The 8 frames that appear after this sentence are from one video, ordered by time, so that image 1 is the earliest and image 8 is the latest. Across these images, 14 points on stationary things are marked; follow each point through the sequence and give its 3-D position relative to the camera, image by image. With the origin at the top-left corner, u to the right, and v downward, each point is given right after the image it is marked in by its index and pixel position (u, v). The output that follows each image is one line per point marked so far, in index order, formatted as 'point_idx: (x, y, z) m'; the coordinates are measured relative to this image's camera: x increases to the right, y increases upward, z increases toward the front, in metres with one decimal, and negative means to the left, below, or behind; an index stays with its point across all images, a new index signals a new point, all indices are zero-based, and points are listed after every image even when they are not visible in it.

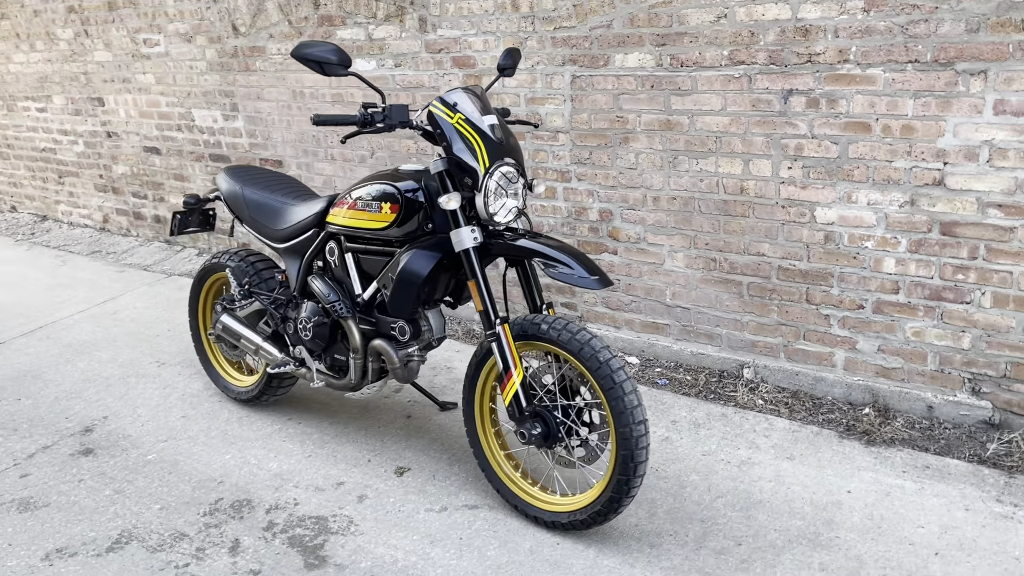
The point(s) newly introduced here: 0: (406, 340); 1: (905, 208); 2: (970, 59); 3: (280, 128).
0: (-0.3, -0.2, +2.8) m
1: (+1.3, +0.3, +2.9) m
2: (+1.4, +0.7, +2.7) m
3: (-1.2, +0.9, +4.7) m
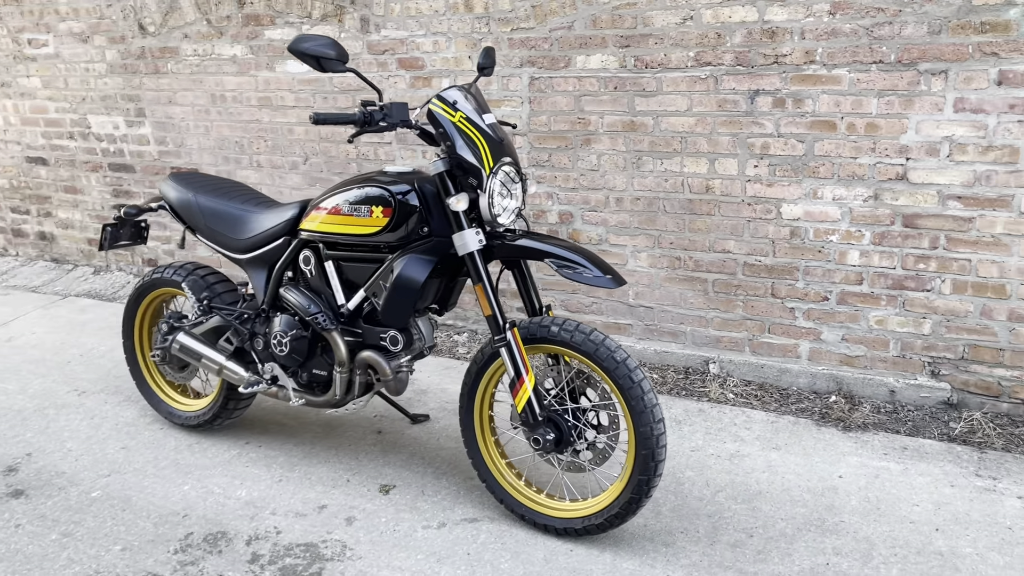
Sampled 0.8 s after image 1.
0: (-0.4, -0.2, +2.7) m
1: (+1.2, +0.3, +3.0) m
2: (+1.3, +0.7, +2.8) m
3: (-1.6, +0.8, +4.5) m
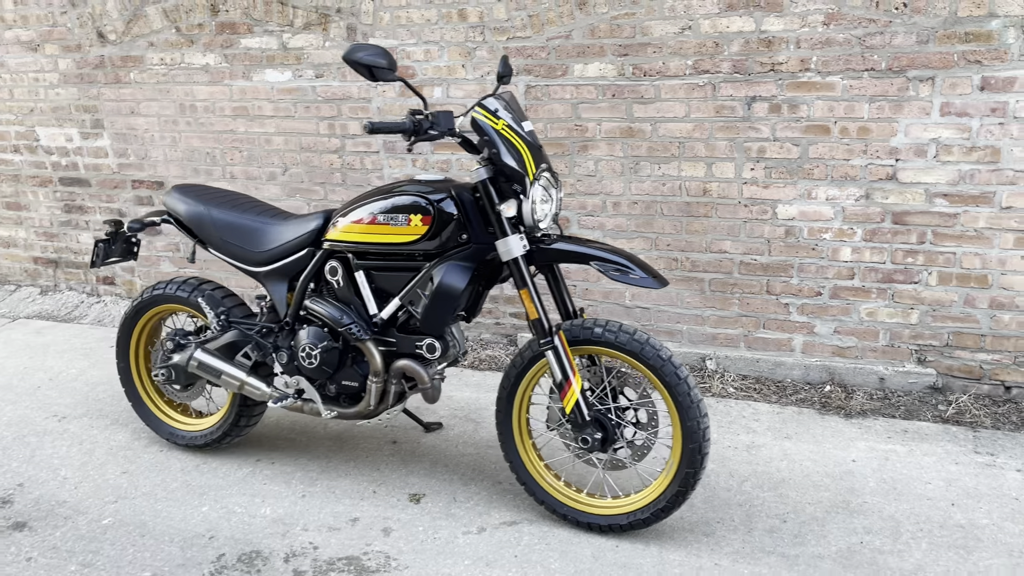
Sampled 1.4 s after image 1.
0: (-0.2, -0.2, +2.7) m
1: (+1.3, +0.3, +3.2) m
2: (+1.4, +0.8, +3.0) m
3: (-1.7, +0.7, +4.3) m
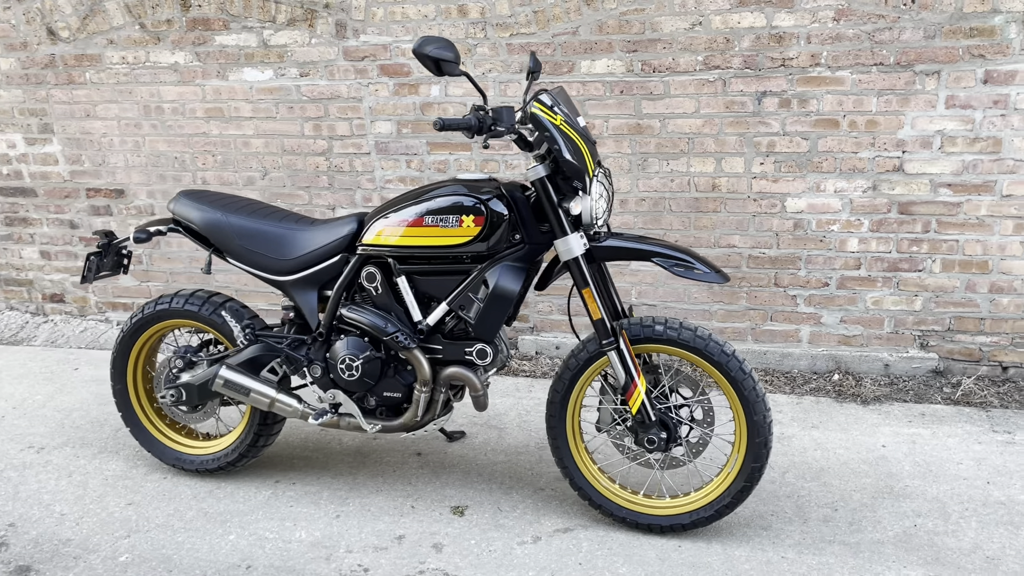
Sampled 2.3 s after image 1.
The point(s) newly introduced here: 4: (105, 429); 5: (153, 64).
0: (-0.1, -0.2, +2.6) m
1: (+1.3, +0.4, +3.3) m
2: (+1.5, +0.8, +3.1) m
3: (-1.8, +0.6, +4.0) m
4: (-1.6, -0.5, +3.4) m
5: (-1.6, +1.0, +3.8) m
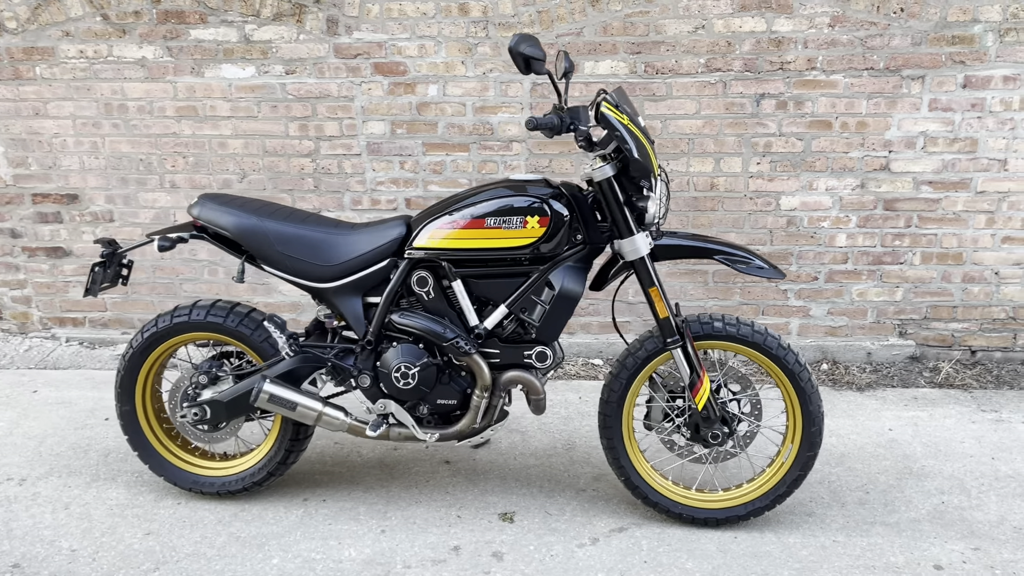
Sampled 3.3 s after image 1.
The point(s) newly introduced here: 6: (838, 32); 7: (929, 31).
0: (+0.1, -0.2, +2.6) m
1: (+1.4, +0.4, +3.5) m
2: (+1.5, +0.8, +3.3) m
3: (-1.8, +0.6, +3.7) m
4: (-1.5, -0.6, +3.1) m
5: (-1.6, +0.9, +3.6) m
6: (+1.2, +1.0, +3.3) m
7: (+1.5, +1.0, +3.3) m
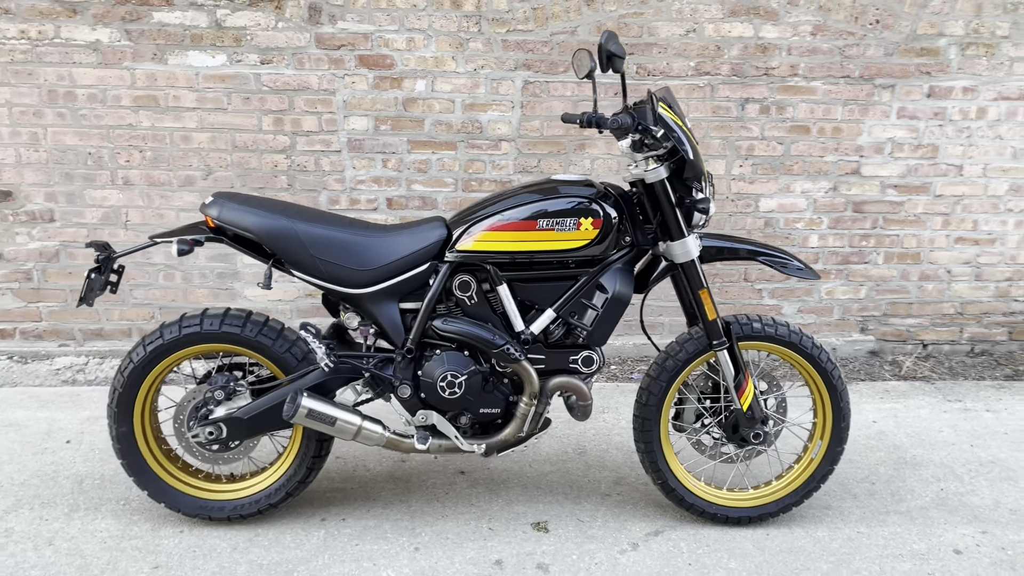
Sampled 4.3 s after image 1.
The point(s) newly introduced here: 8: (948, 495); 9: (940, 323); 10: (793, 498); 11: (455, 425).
0: (+0.2, -0.2, +2.5) m
1: (+1.3, +0.4, +3.6) m
2: (+1.5, +0.8, +3.5) m
3: (-1.9, +0.5, +3.3) m
4: (-1.4, -0.6, +2.8) m
5: (-1.6, +0.9, +3.2) m
6: (+1.2, +1.0, +3.4) m
7: (+1.5, +1.0, +3.5) m
8: (+1.4, -0.7, +2.9) m
9: (+1.9, -0.2, +3.9) m
10: (+0.9, -0.6, +2.7) m
11: (-0.2, -0.4, +2.5) m
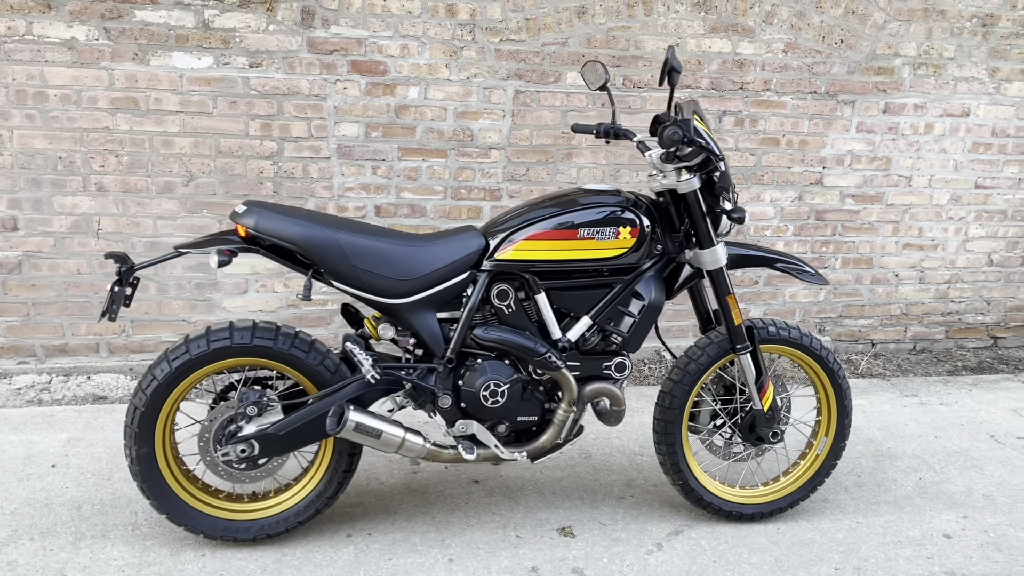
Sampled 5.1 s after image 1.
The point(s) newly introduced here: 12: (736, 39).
0: (+0.3, -0.3, +2.6) m
1: (+1.2, +0.4, +3.8) m
2: (+1.4, +0.8, +3.7) m
3: (-1.9, +0.5, +3.1) m
4: (-1.3, -0.7, +2.6) m
5: (-1.6, +0.8, +3.0) m
6: (+1.1, +0.9, +3.6) m
7: (+1.5, +0.9, +3.7) m
8: (+1.5, -0.7, +3.2) m
9: (+1.8, -0.2, +4.2) m
10: (+0.9, -0.7, +2.8) m
11: (-0.1, -0.4, +2.5) m
12: (+0.9, +1.0, +3.5) m
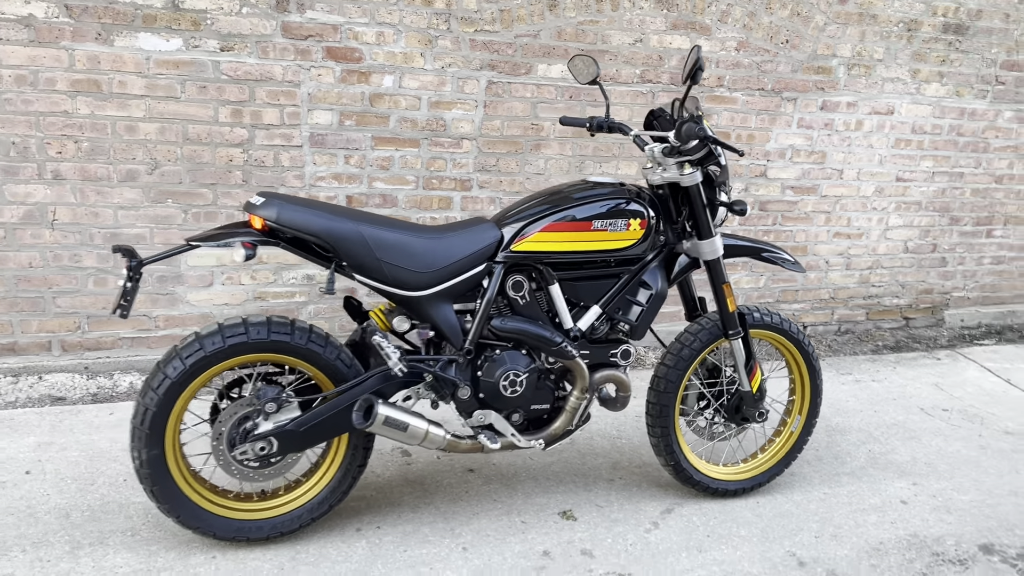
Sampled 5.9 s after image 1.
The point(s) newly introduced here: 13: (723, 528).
0: (+0.3, -0.2, +2.7) m
1: (+1.1, +0.4, +4.0) m
2: (+1.2, +0.9, +3.9) m
3: (-1.9, +0.5, +2.8) m
4: (-1.3, -0.6, +2.5) m
5: (-1.6, +0.9, +2.8) m
6: (+1.0, +1.0, +3.8) m
7: (+1.3, +1.0, +3.9) m
8: (+1.4, -0.6, +3.4) m
9: (+1.5, -0.1, +4.5) m
10: (+0.9, -0.6, +3.0) m
11: (0.0, -0.4, +2.5) m
12: (+0.8, +1.1, +3.7) m
13: (+0.7, -0.8, +2.8) m
